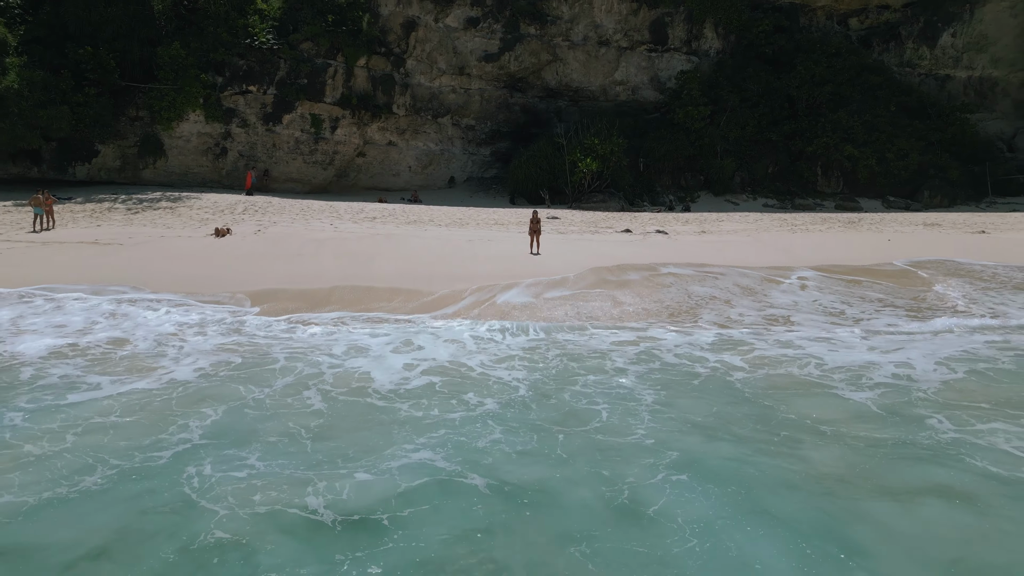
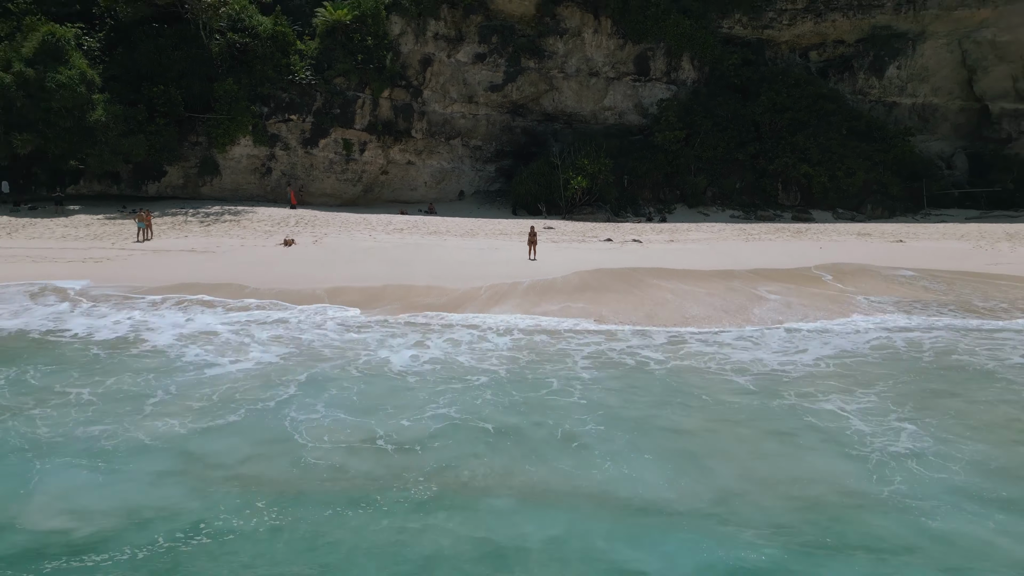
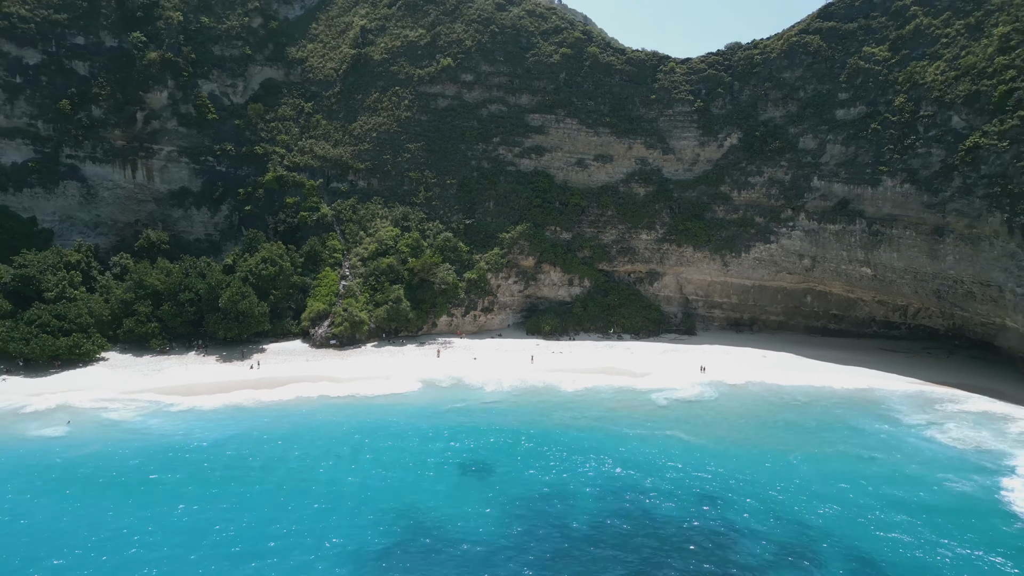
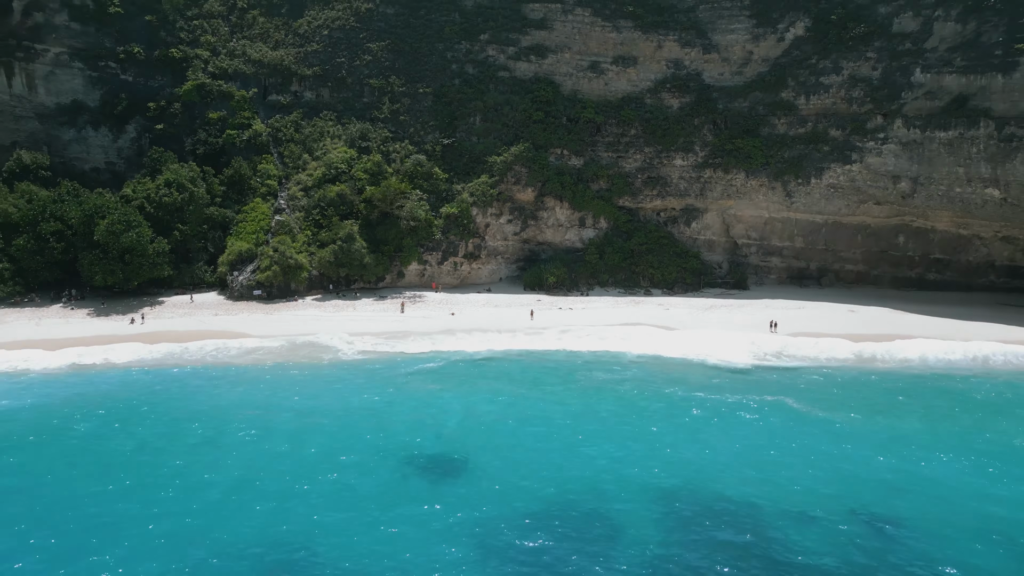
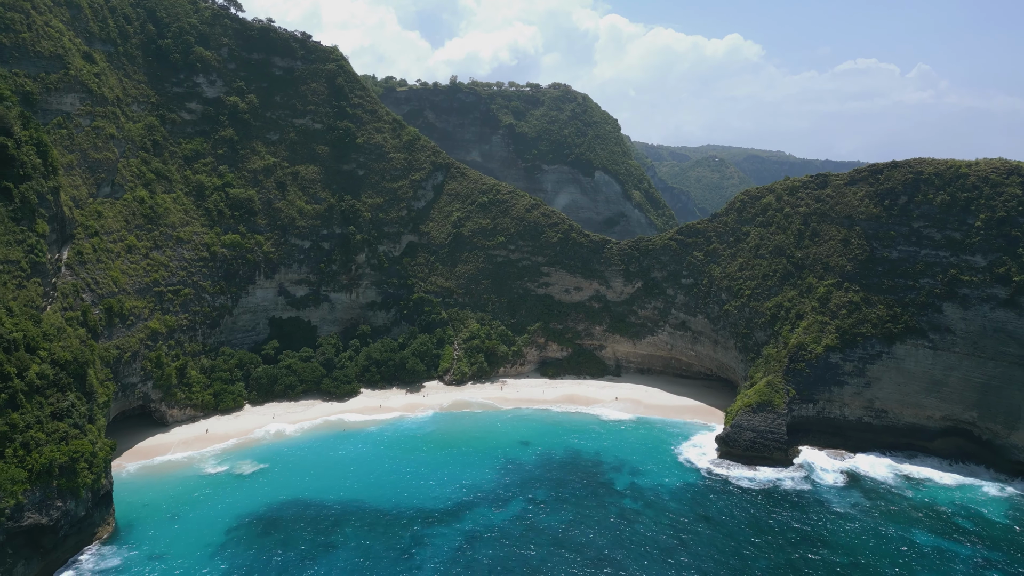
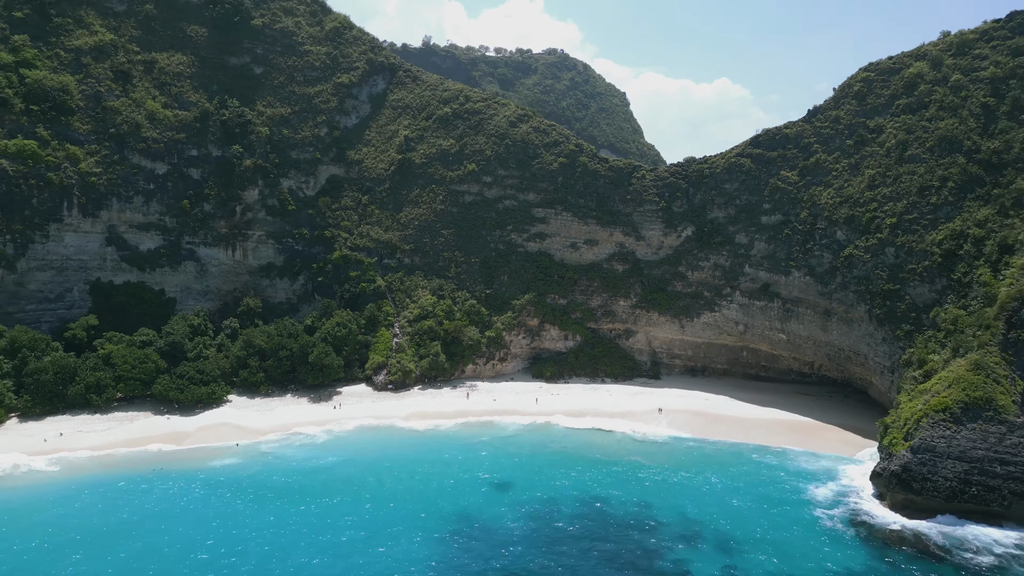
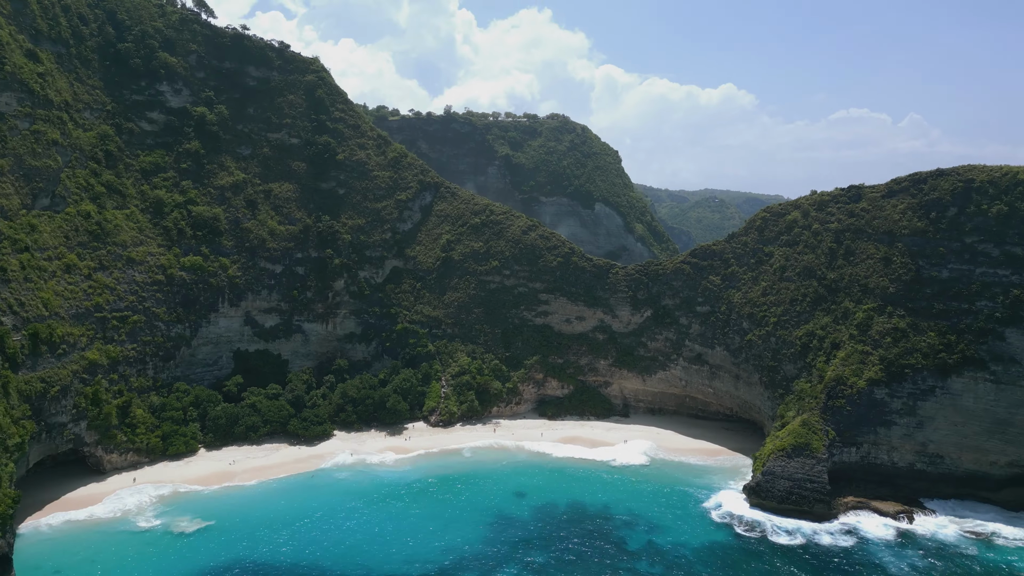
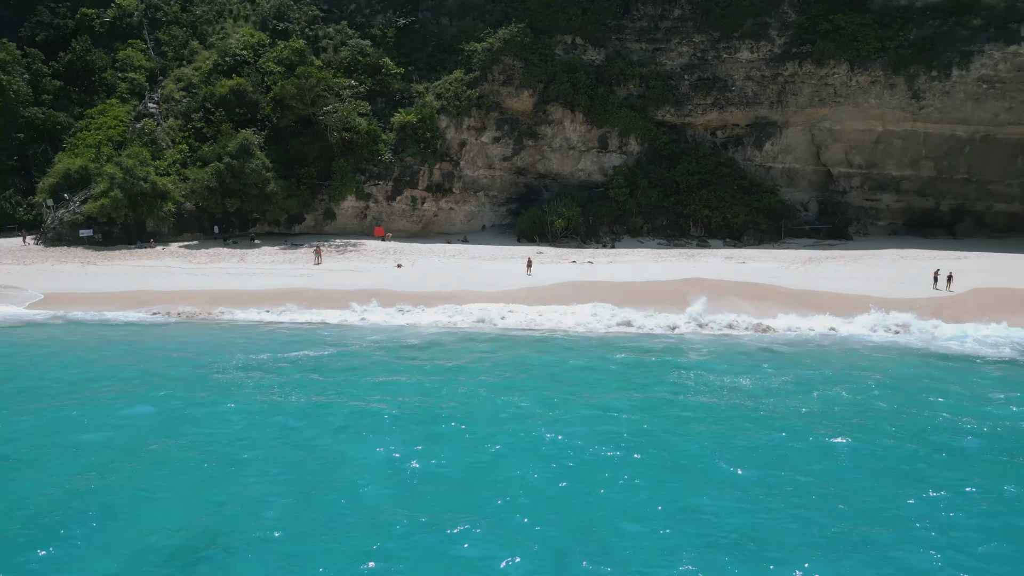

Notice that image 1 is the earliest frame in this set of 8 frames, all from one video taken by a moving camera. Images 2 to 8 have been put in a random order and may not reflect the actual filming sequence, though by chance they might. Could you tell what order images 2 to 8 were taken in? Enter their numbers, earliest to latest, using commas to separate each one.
2, 8, 4, 3, 6, 7, 5
